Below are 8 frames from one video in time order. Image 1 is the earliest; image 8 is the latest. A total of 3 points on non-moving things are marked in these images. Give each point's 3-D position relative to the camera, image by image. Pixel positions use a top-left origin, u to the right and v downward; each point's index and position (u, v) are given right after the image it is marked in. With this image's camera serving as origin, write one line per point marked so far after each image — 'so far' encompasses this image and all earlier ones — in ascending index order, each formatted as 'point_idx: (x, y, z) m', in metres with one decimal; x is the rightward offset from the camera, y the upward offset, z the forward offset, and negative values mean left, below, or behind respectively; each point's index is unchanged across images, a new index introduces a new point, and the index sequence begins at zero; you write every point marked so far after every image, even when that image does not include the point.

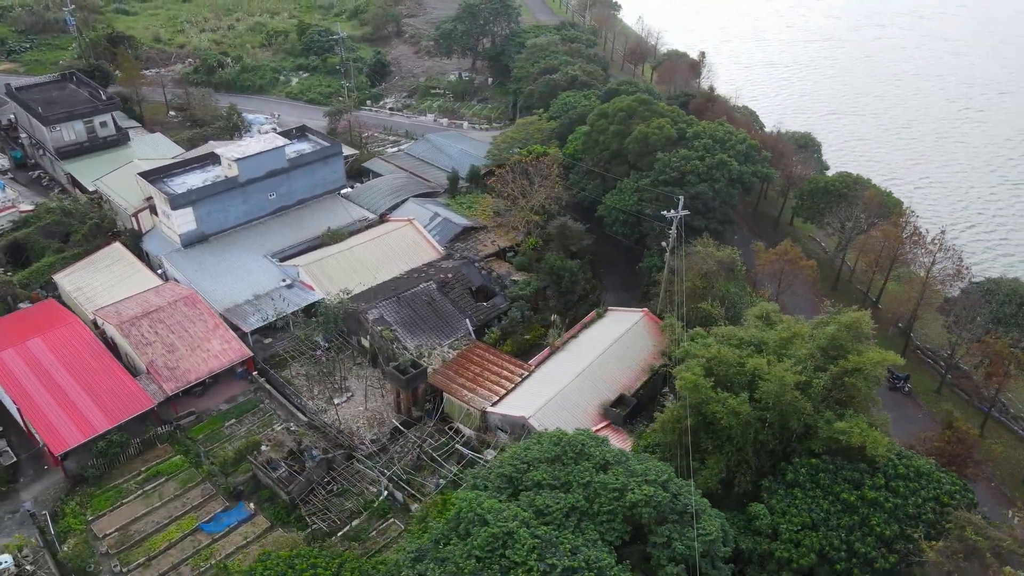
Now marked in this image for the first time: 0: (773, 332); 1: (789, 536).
0: (+6.0, -1.1, +17.1) m
1: (+4.9, -4.4, +13.6) m
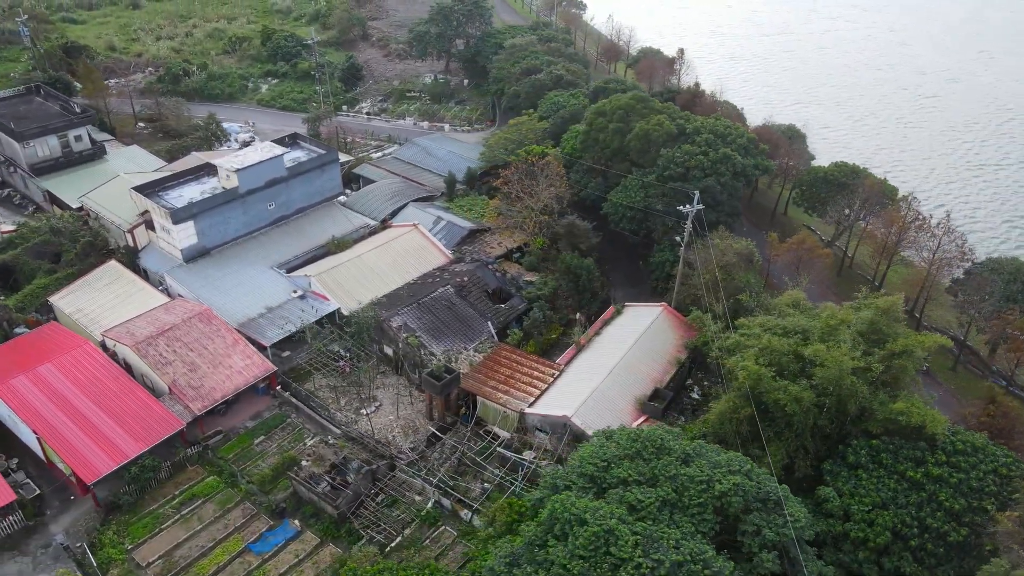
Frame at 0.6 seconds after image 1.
0: (+7.1, -0.8, +17.6) m
1: (+6.5, -4.2, +14.1) m
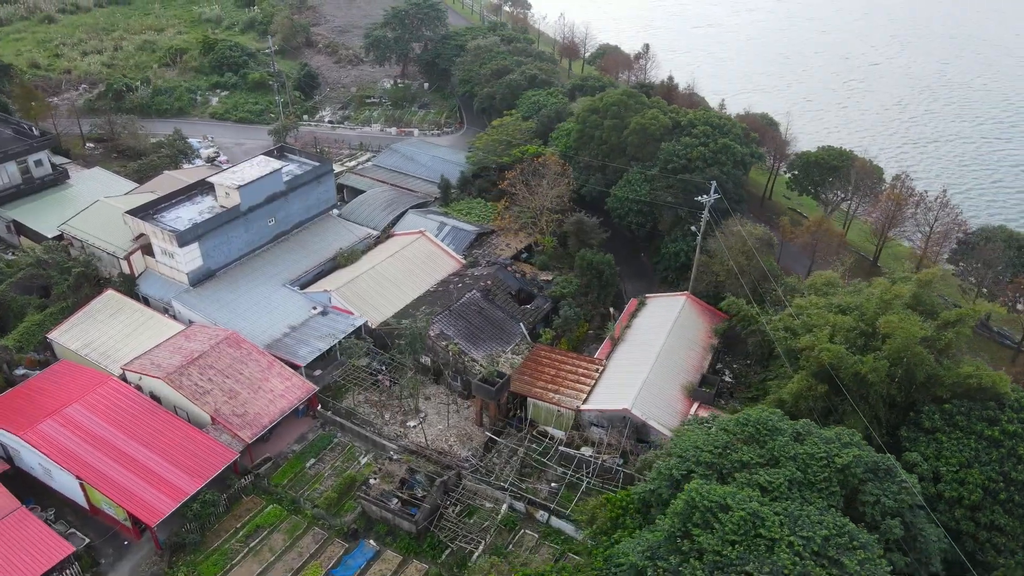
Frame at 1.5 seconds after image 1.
0: (+8.6, -0.3, +18.6) m
1: (+8.7, -3.7, +15.0) m
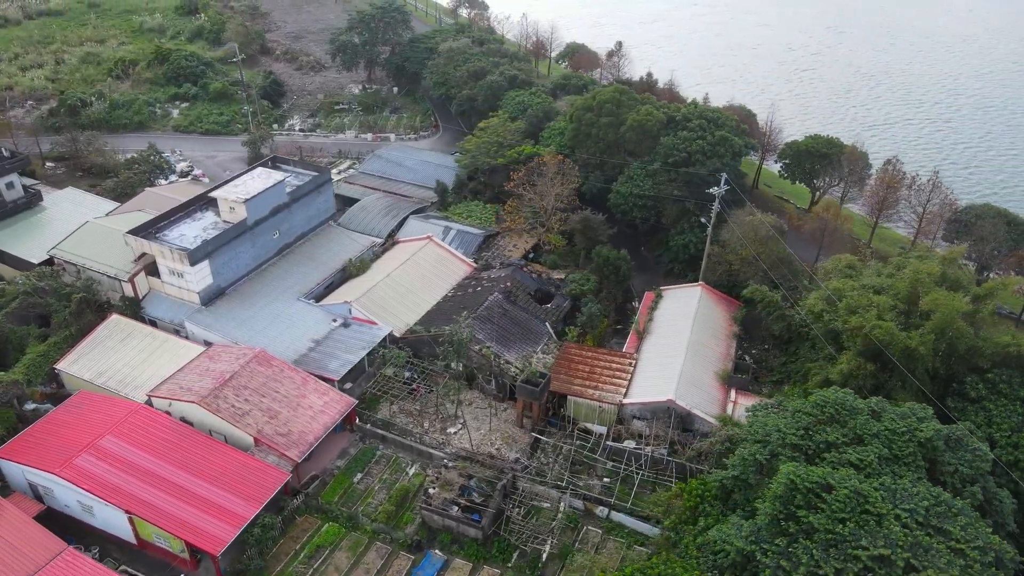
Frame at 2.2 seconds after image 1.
0: (+9.8, +0.2, +19.5) m
1: (+10.3, -3.2, +15.9) m
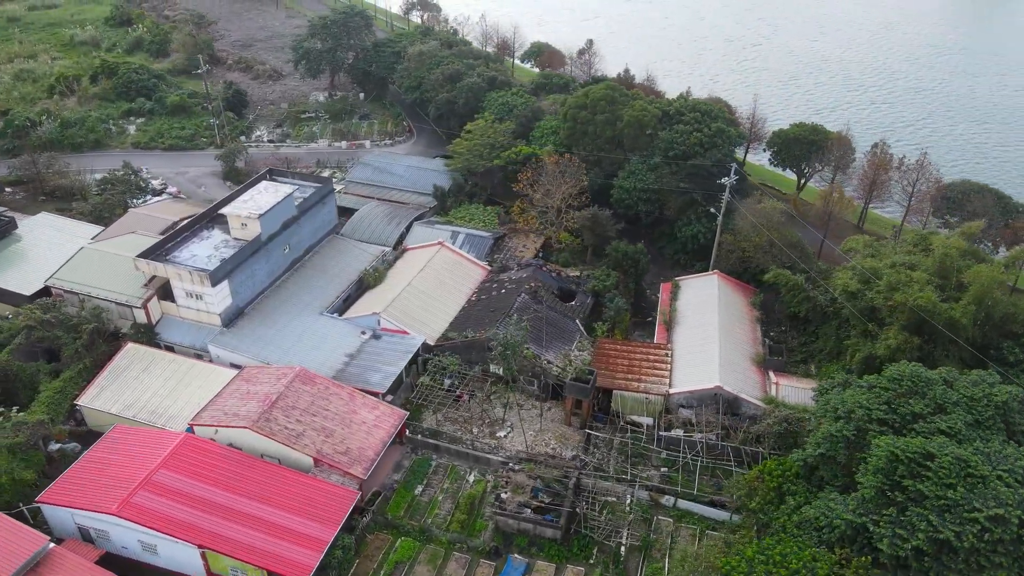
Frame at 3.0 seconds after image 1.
0: (+11.0, +0.9, +20.6) m
1: (+12.1, -2.5, +17.1) m
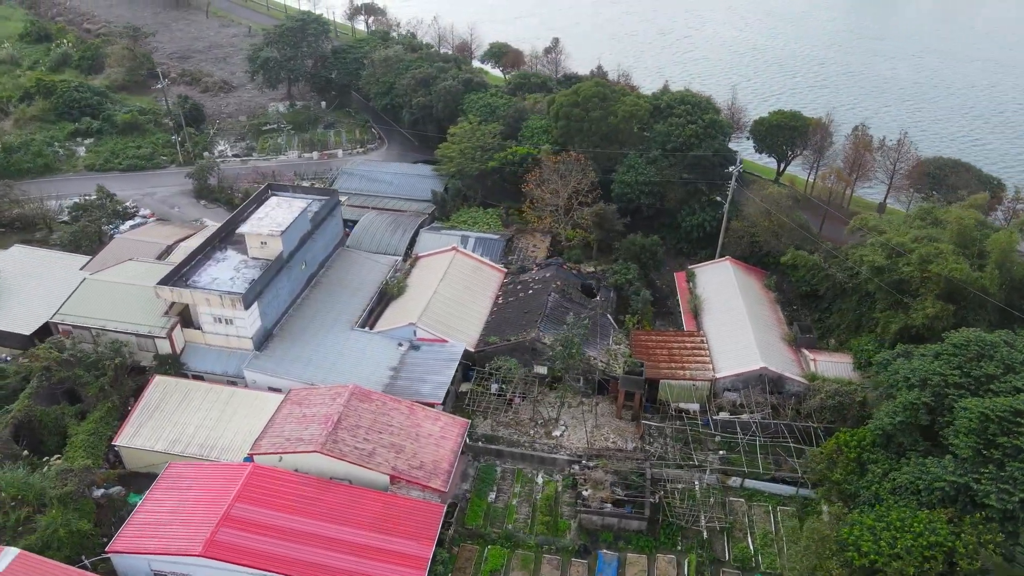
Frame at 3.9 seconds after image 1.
0: (+12.2, +1.7, +22.0) m
1: (+14.0, -1.6, +18.7) m
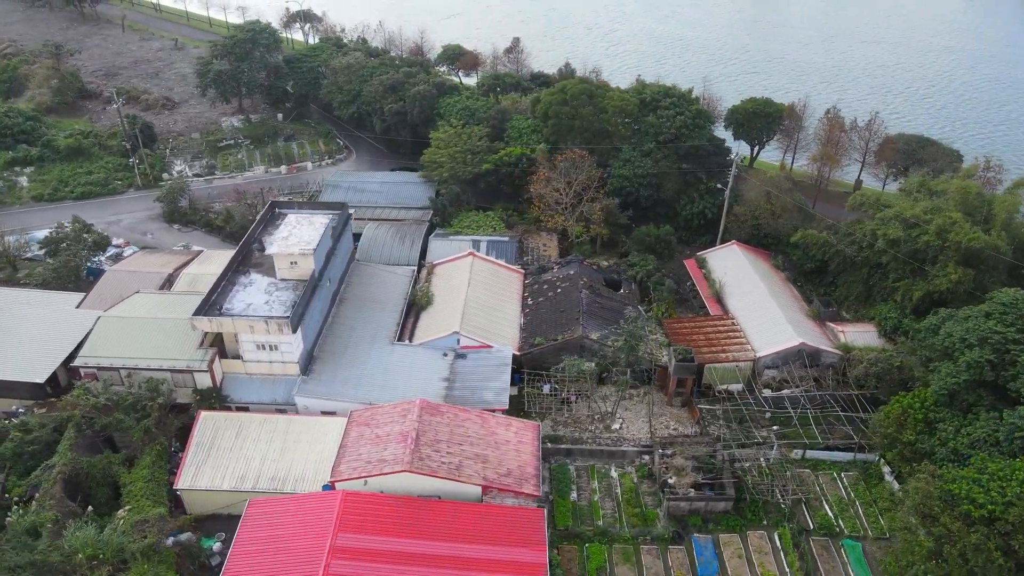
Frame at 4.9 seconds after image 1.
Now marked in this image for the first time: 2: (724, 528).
0: (+13.3, +2.7, +23.7) m
1: (+15.7, -0.3, +20.6) m
2: (+5.2, -5.9, +18.8) m
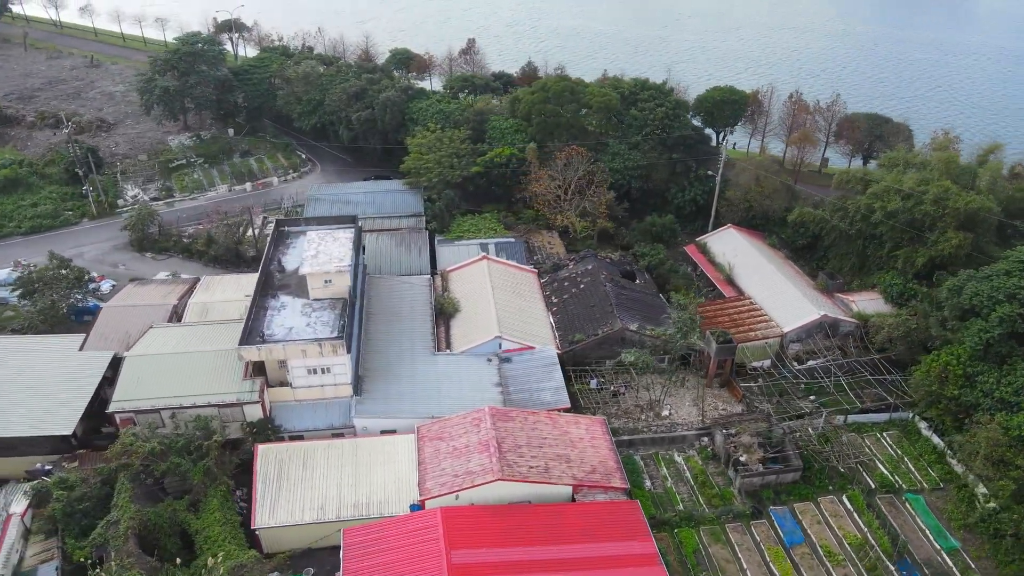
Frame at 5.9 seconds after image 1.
0: (+13.9, +3.9, +25.5) m
1: (+17.0, +1.1, +22.9) m
2: (+7.3, -5.4, +19.7) m
